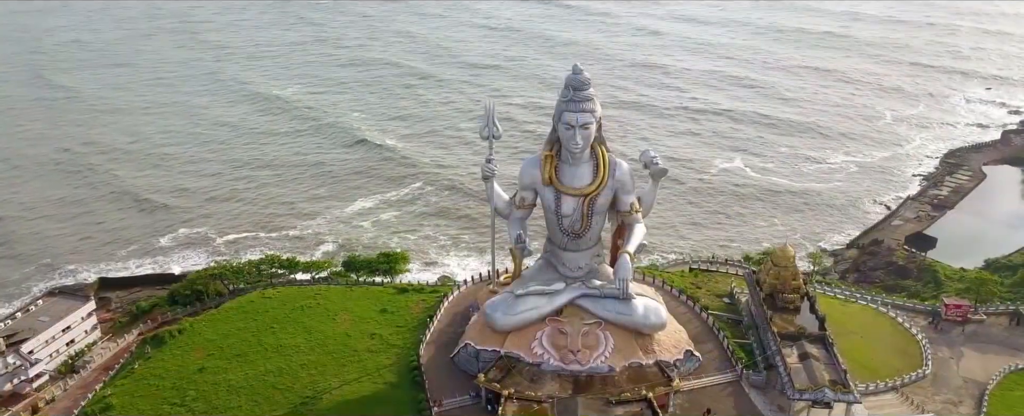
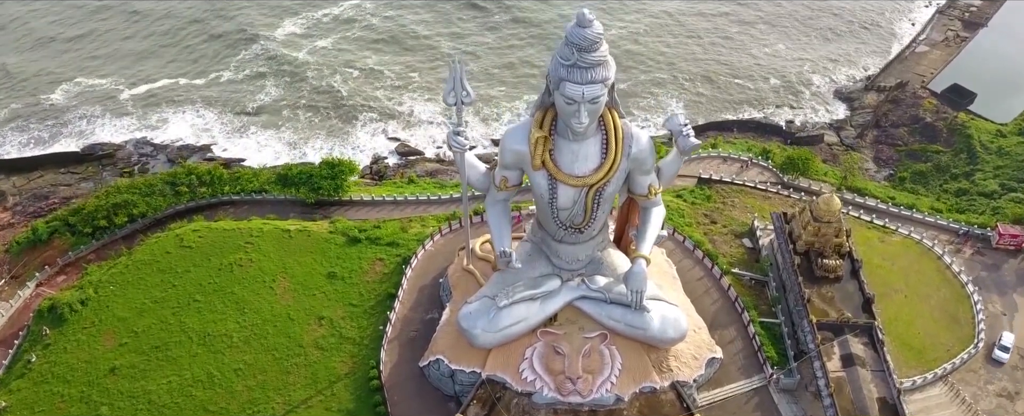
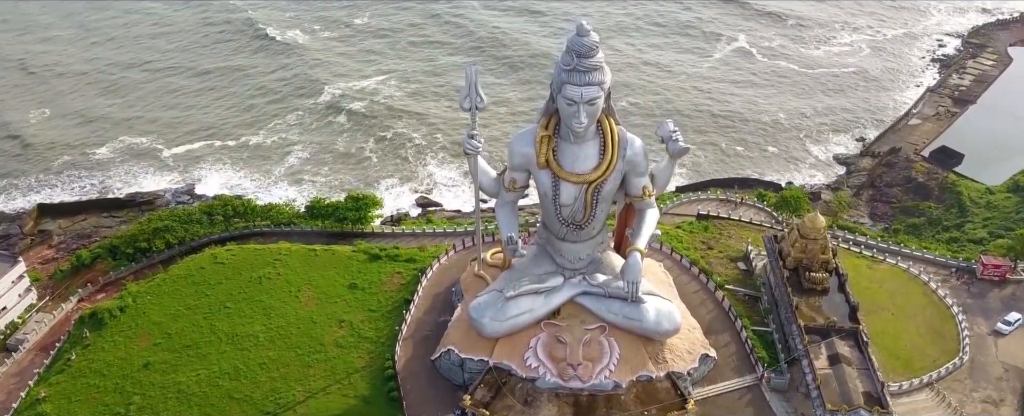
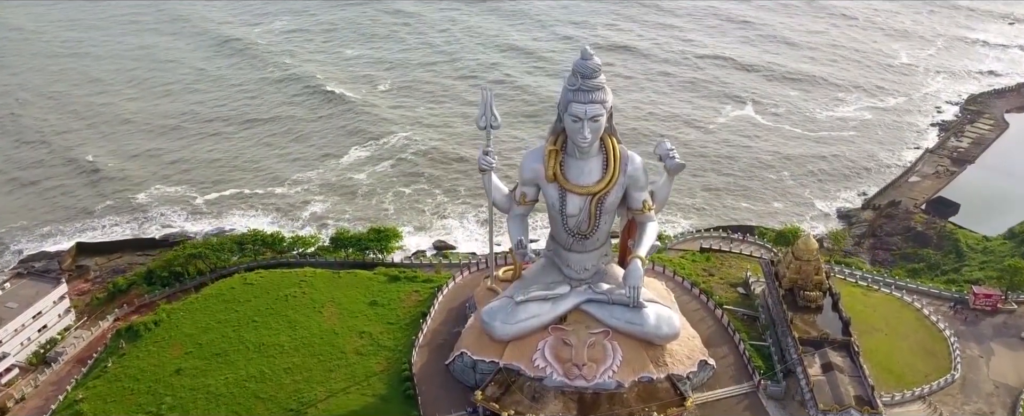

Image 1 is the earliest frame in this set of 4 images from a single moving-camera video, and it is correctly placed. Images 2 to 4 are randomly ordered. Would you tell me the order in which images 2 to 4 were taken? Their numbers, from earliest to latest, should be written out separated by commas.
4, 3, 2
